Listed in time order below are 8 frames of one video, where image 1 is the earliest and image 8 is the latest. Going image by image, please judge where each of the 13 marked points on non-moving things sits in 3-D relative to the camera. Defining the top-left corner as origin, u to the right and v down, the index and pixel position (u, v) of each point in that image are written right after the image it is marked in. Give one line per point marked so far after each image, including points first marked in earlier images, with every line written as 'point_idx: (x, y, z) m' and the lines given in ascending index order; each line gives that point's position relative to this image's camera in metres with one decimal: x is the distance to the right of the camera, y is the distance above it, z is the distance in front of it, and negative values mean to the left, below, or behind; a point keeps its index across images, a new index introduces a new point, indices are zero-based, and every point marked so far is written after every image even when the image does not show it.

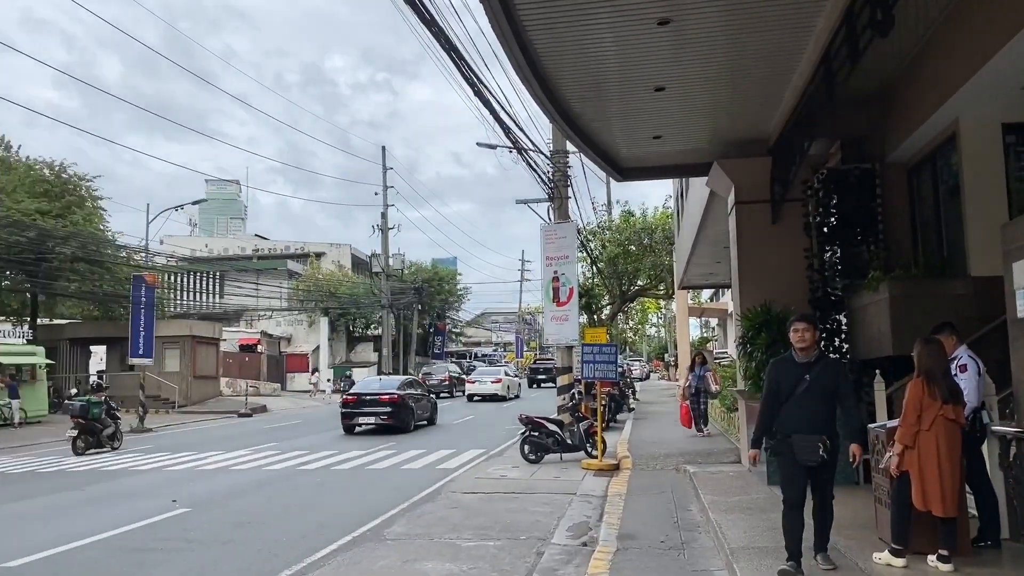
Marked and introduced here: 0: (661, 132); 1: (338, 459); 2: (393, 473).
0: (+2.1, +2.3, +11.7) m
1: (-3.1, -3.1, +15.1) m
2: (-1.9, -3.0, +13.2) m
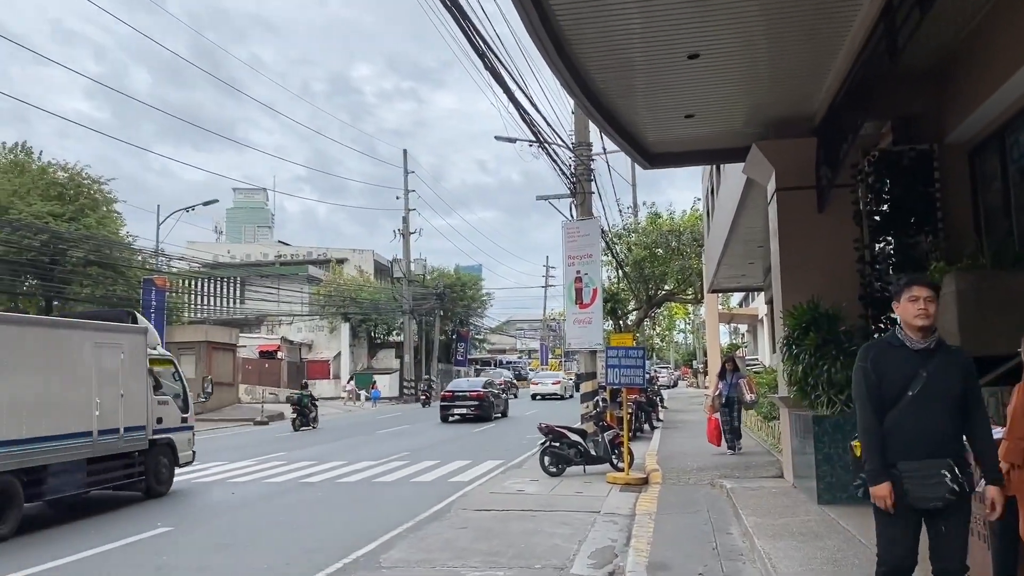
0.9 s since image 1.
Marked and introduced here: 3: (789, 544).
0: (+2.3, +2.3, +10.6) m
1: (-2.8, -3.1, +14.1) m
2: (-1.6, -2.9, +12.2) m
3: (+2.3, -2.2, +6.9) m
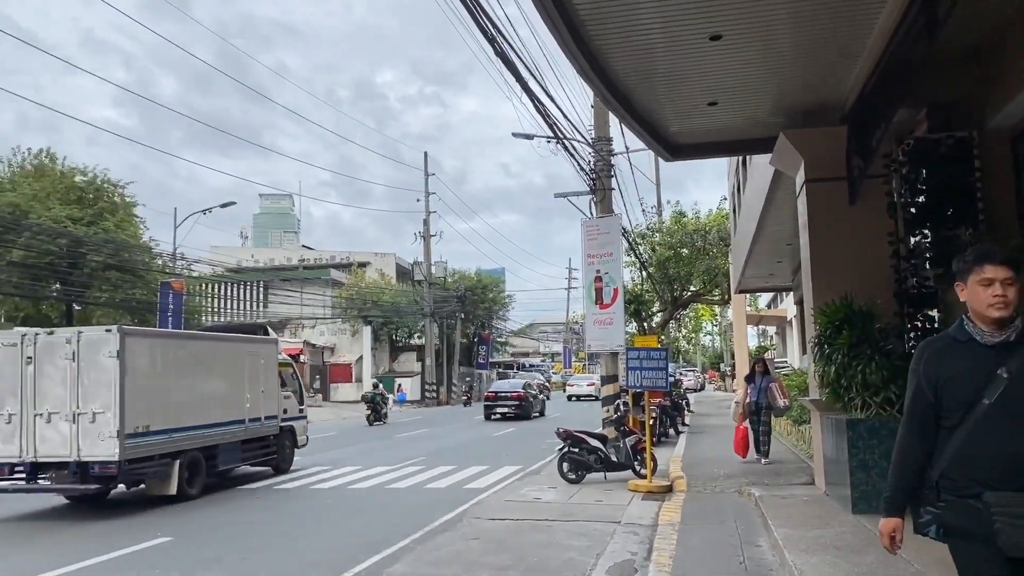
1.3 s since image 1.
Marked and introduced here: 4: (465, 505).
0: (+2.5, +2.3, +10.0) m
1: (-2.5, -3.1, +13.7) m
2: (-1.4, -2.9, +11.8) m
3: (+2.4, -2.1, +6.4) m
4: (-0.6, -2.8, +10.6) m
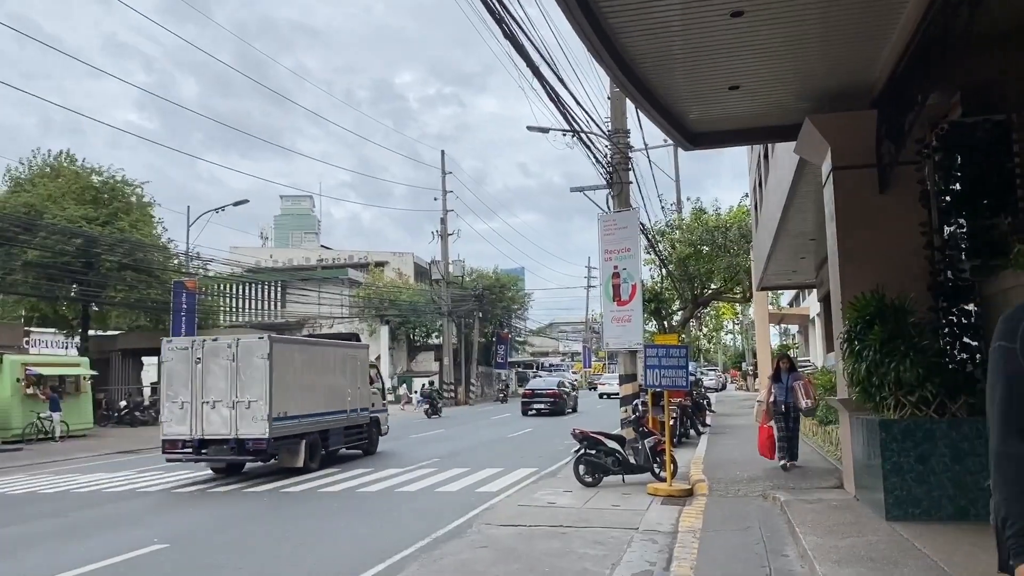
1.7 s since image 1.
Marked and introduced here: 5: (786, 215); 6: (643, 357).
0: (+2.6, +2.4, +9.6) m
1: (-2.2, -3.1, +13.3) m
2: (-1.2, -2.9, +11.4) m
3: (+2.5, -2.1, +5.9) m
4: (-0.4, -2.8, +10.2) m
5: (+6.1, +1.6, +18.3) m
6: (+1.9, -1.0, +11.7) m
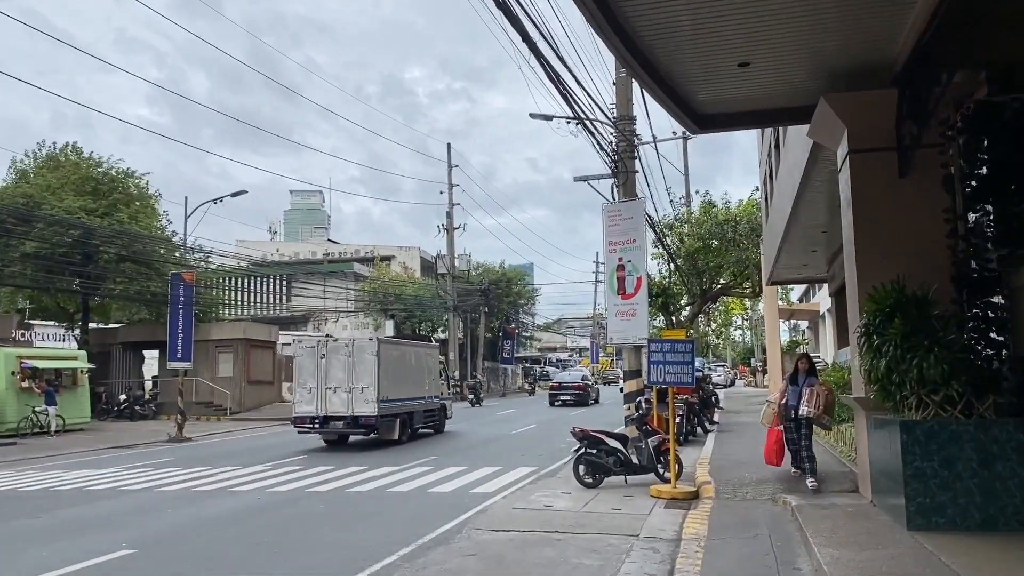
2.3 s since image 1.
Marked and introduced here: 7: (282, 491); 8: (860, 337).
0: (+2.6, +2.5, +9.0) m
1: (-2.3, -3.0, +12.8) m
2: (-1.2, -2.8, +10.9) m
3: (+2.4, -2.0, +5.3) m
4: (-0.5, -2.6, +9.7) m
5: (+6.1, +1.7, +17.7) m
6: (+1.8, -0.9, +11.1) m
7: (-3.3, -2.9, +11.8) m
8: (+3.4, -0.5, +8.1) m
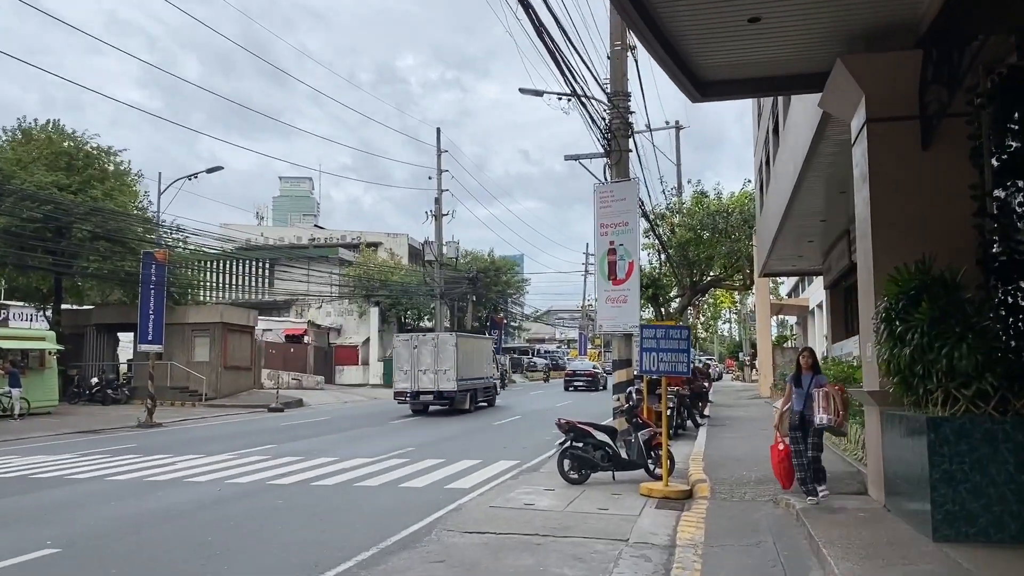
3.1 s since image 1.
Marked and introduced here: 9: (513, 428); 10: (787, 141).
0: (+2.4, +2.7, +8.1) m
1: (-2.6, -2.6, +12.0) m
2: (-1.5, -2.5, +10.0) m
3: (+2.2, -1.8, +4.5) m
4: (-0.7, -2.4, +8.8) m
5: (+5.9, +2.0, +16.9) m
6: (+1.6, -0.6, +10.3) m
7: (-3.6, -2.6, +10.9) m
8: (+3.2, -0.3, +7.3) m
9: (0.0, -3.3, +19.3) m
10: (+5.6, +3.0, +16.7) m
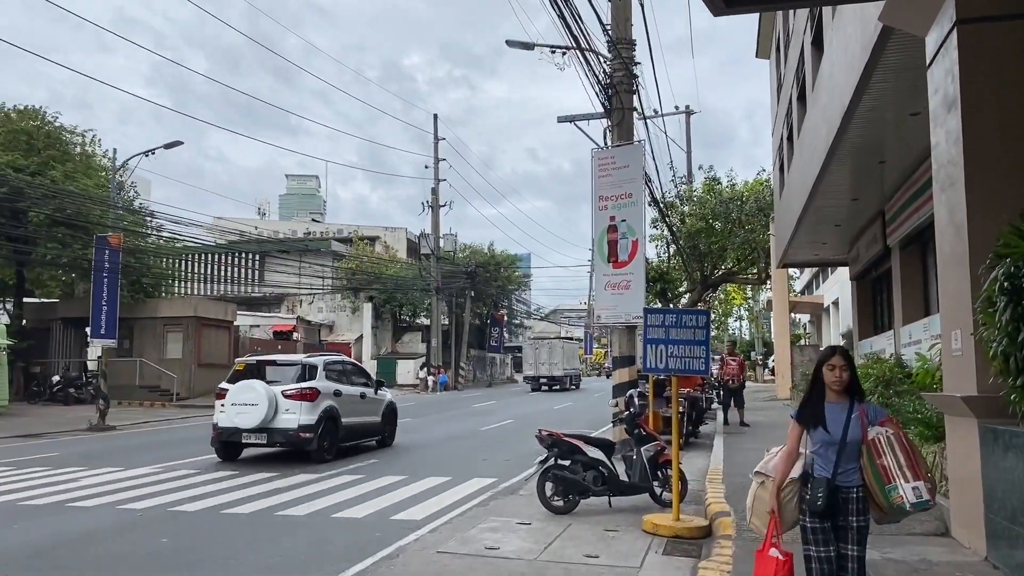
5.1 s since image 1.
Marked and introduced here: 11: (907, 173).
0: (+2.1, +3.0, +5.8) m
1: (-2.9, -2.4, +9.7) m
2: (-1.8, -2.2, +7.8) m
3: (+1.8, -1.6, +2.2) m
4: (-1.1, -2.1, +6.6) m
5: (+5.6, +2.2, +14.6) m
6: (+1.3, -0.4, +8.0) m
7: (-3.9, -2.3, +8.7) m
8: (+2.9, -0.1, +5.0) m
9: (-0.2, -3.0, +17.1) m
10: (+5.4, +3.2, +14.4) m
11: (+7.2, +2.1, +14.9) m
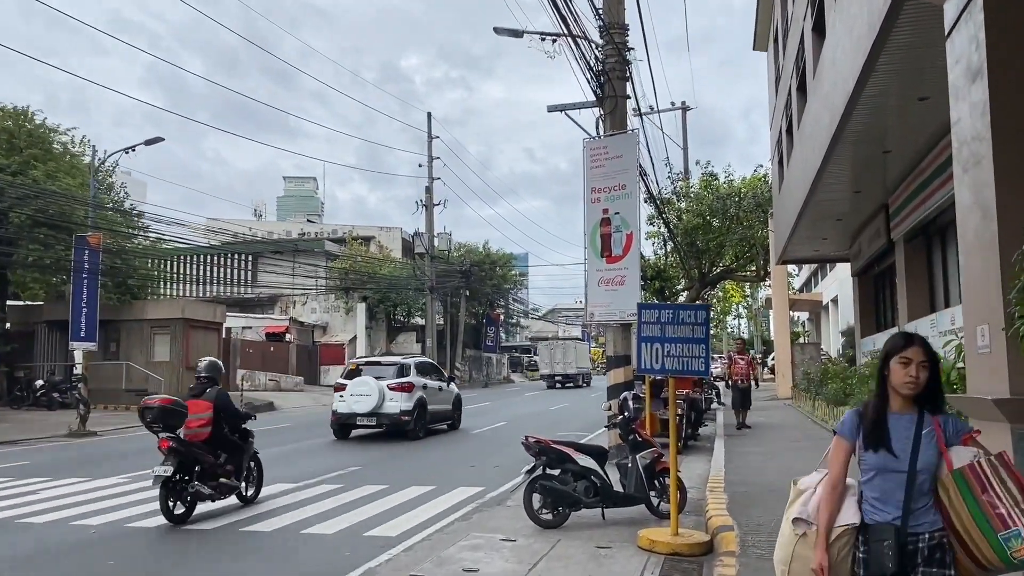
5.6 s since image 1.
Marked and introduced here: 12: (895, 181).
0: (+1.9, +3.0, +5.2) m
1: (-3.0, -2.3, +9.1) m
2: (-2.0, -2.2, +7.1) m
3: (+1.7, -1.5, +1.6) m
4: (-1.2, -2.1, +6.0) m
5: (+5.4, +2.3, +14.0) m
6: (+1.1, -0.3, +7.4) m
7: (-4.0, -2.3, +8.0) m
8: (+2.8, 0.0, +4.4) m
9: (-0.4, -3.0, +16.5) m
10: (+5.2, +3.3, +13.8) m
11: (+7.0, +2.2, +14.3) m
12: (+7.2, +2.0, +15.4) m
